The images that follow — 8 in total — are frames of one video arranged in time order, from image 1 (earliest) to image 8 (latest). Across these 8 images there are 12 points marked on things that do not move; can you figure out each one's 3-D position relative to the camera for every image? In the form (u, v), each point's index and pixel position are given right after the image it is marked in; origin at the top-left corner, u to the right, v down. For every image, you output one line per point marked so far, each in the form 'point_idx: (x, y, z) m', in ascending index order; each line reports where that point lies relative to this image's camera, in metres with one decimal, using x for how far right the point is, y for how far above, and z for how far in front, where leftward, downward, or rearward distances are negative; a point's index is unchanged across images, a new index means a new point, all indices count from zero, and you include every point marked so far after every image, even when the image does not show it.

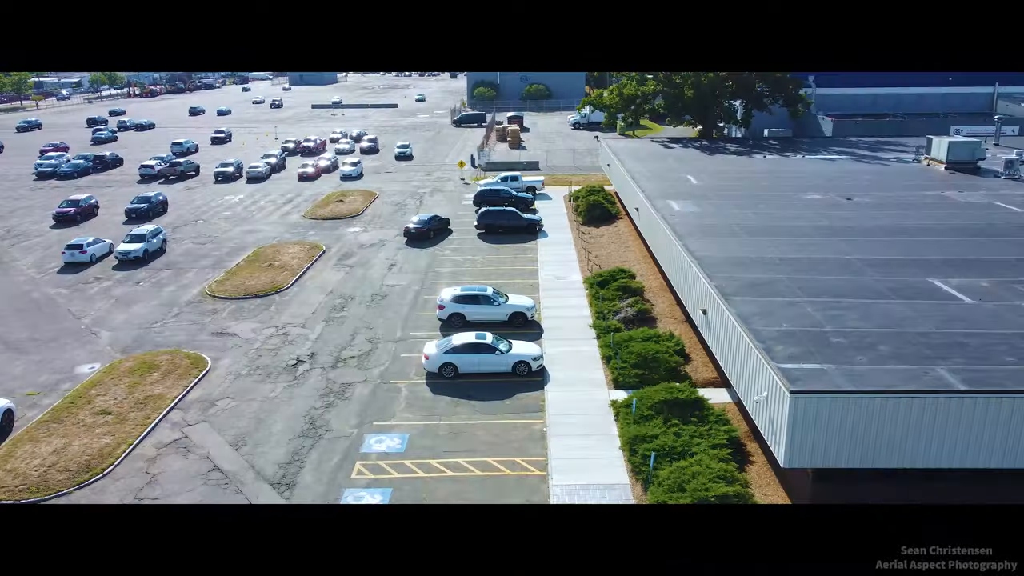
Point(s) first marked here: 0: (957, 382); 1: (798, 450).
0: (+8.4, -1.8, +15.7) m
1: (+5.3, -3.0, +15.5) m
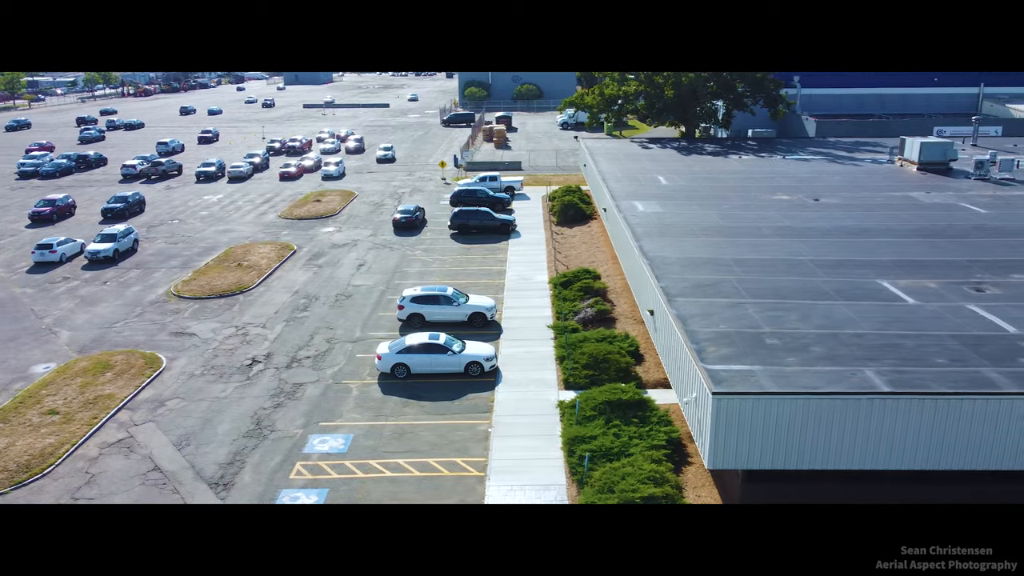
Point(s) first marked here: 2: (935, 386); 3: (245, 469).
0: (+7.0, -1.8, +15.7) m
1: (+3.9, -3.0, +15.5) m
2: (+7.9, -1.9, +15.6) m
3: (-6.3, -4.3, +19.5) m
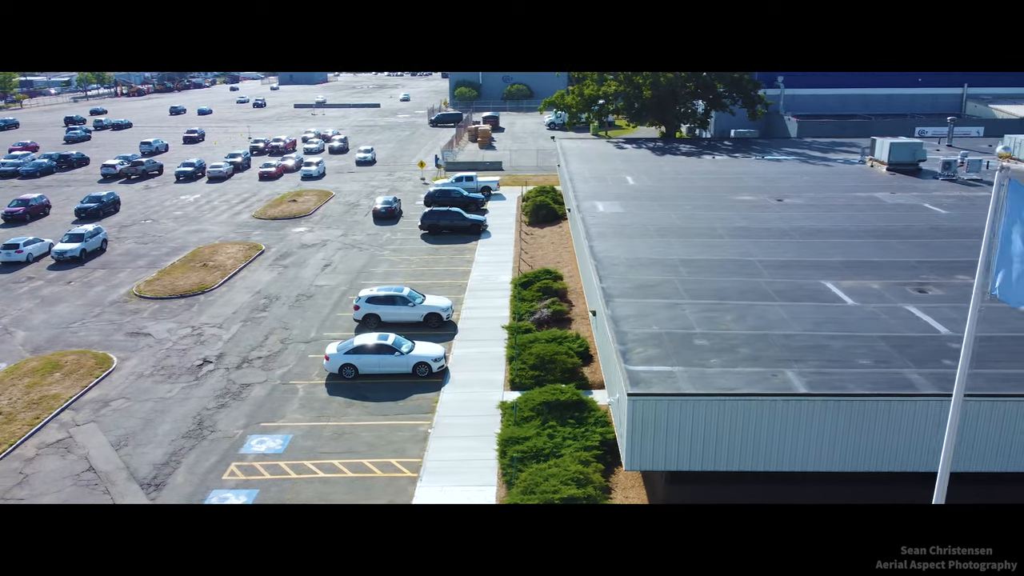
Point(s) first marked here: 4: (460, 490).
0: (+5.4, -1.8, +15.7) m
1: (+2.4, -3.1, +15.4) m
2: (+6.4, -1.9, +15.6) m
3: (-7.9, -4.3, +19.5) m
4: (-1.2, -4.5, +18.4) m
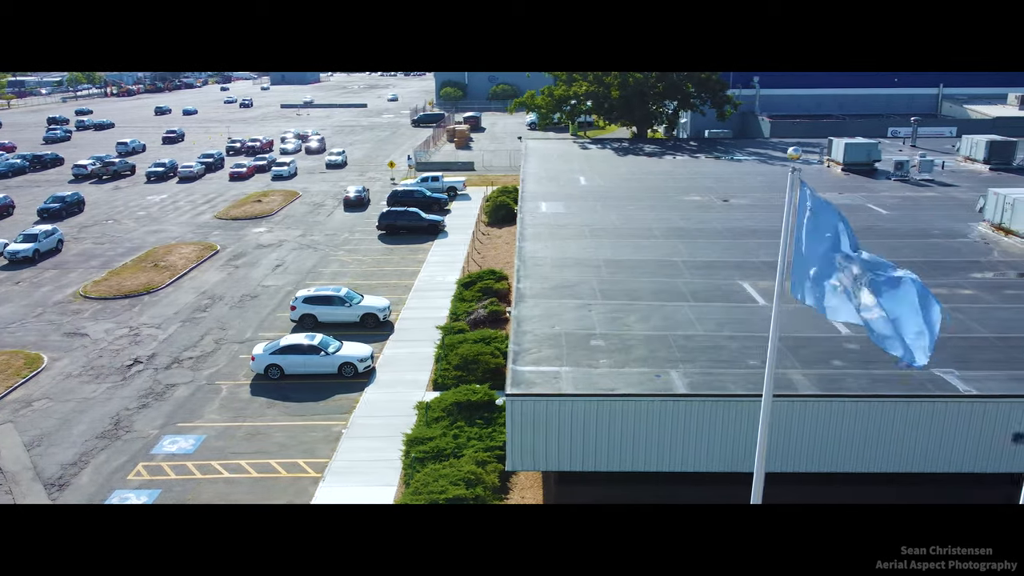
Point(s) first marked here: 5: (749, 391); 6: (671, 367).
0: (+3.2, -1.9, +15.8) m
1: (+0.1, -3.1, +15.5) m
2: (+4.1, -1.9, +15.7) m
3: (-10.1, -4.3, +19.6) m
4: (-3.4, -4.5, +18.5) m
5: (+4.4, -1.9, +15.6) m
6: (+3.2, -1.6, +16.6) m
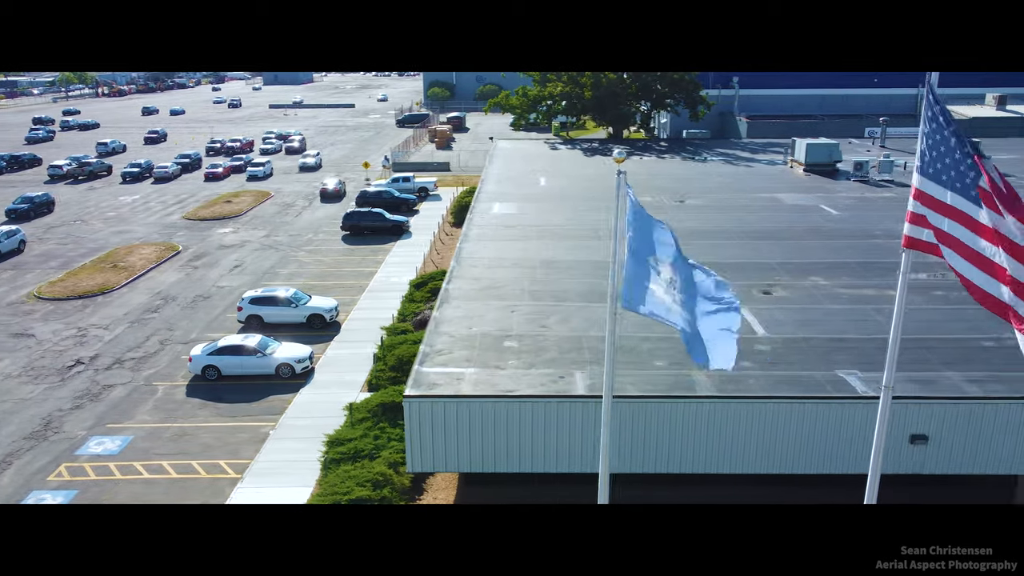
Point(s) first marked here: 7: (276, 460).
0: (+1.3, -1.9, +15.8) m
1: (-1.7, -3.1, +15.5) m
2: (+2.3, -1.9, +15.7) m
3: (-12.0, -4.3, +19.6) m
4: (-5.3, -4.5, +18.5) m
5: (+2.6, -2.0, +15.6) m
6: (+1.3, -1.6, +16.6) m
7: (-5.7, -4.1, +19.8) m
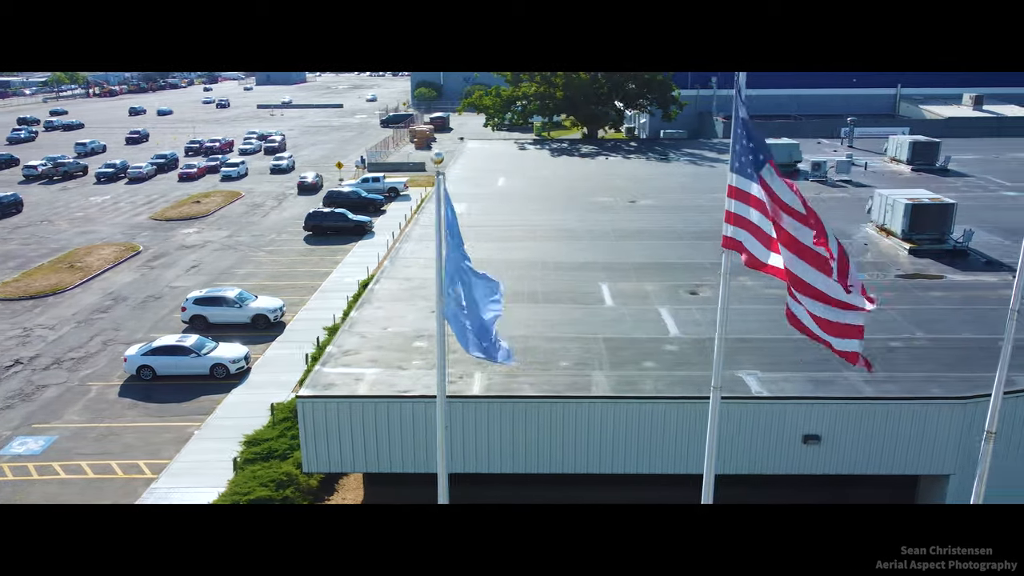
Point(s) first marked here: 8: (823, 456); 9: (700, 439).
0: (-0.7, -1.9, +15.8) m
1: (-3.7, -3.1, +15.6) m
2: (+0.3, -1.9, +15.8) m
3: (-13.9, -4.4, +19.7) m
4: (-7.2, -4.6, +18.5) m
5: (+0.6, -2.0, +15.6) m
6: (-0.7, -1.6, +16.7) m
7: (-7.6, -4.1, +19.8) m
8: (+5.8, -3.1, +15.5) m
9: (+3.5, -2.8, +15.6) m
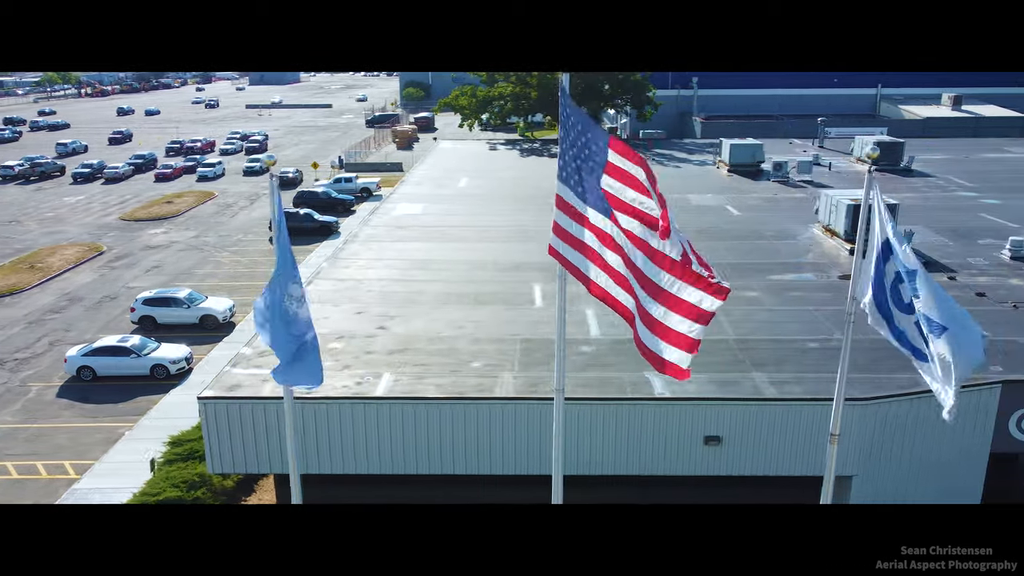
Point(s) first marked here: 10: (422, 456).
0: (-2.5, -1.9, +15.9) m
1: (-5.5, -3.1, +15.6) m
2: (-1.5, -2.0, +15.8) m
3: (-15.7, -4.4, +19.7) m
4: (-9.1, -4.6, +18.6) m
5: (-1.2, -2.0, +15.7) m
6: (-2.5, -1.6, +16.7) m
7: (-9.4, -4.1, +19.9) m
8: (+4.0, -3.2, +15.5) m
9: (+1.7, -2.9, +15.6) m
10: (-1.6, -3.2, +15.7) m
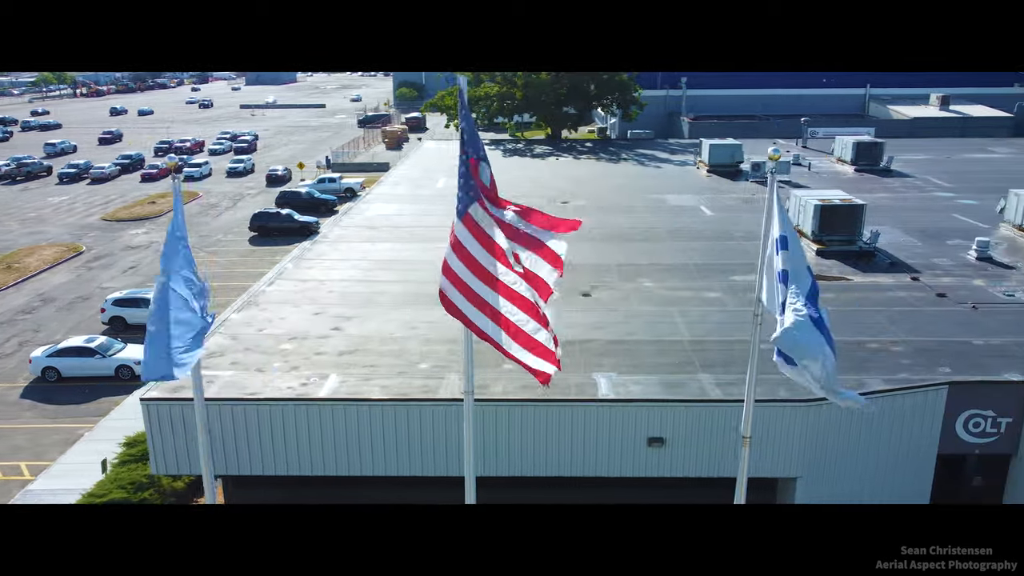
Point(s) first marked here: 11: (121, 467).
0: (-3.5, -1.9, +15.9) m
1: (-6.6, -3.2, +15.6) m
2: (-2.5, -2.0, +15.8) m
3: (-16.8, -4.4, +19.7) m
4: (-10.1, -4.6, +18.6) m
5: (-2.3, -2.0, +15.7) m
6: (-3.5, -1.7, +16.7) m
7: (-10.5, -4.2, +19.8) m
8: (+2.9, -3.2, +15.5) m
9: (+0.7, -2.9, +15.6) m
10: (-2.6, -3.2, +15.7) m
11: (-8.5, -3.9, +18.0) m
